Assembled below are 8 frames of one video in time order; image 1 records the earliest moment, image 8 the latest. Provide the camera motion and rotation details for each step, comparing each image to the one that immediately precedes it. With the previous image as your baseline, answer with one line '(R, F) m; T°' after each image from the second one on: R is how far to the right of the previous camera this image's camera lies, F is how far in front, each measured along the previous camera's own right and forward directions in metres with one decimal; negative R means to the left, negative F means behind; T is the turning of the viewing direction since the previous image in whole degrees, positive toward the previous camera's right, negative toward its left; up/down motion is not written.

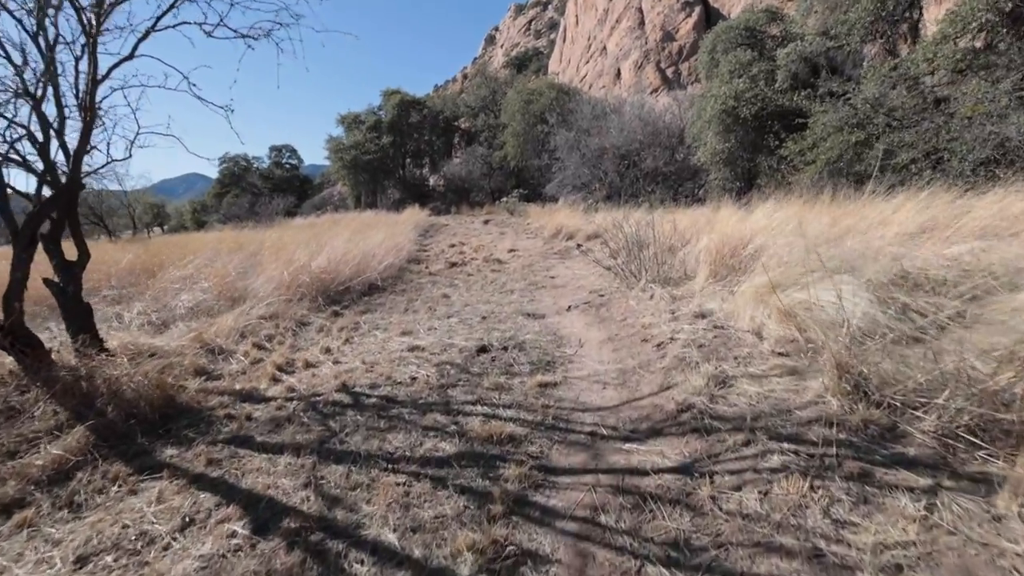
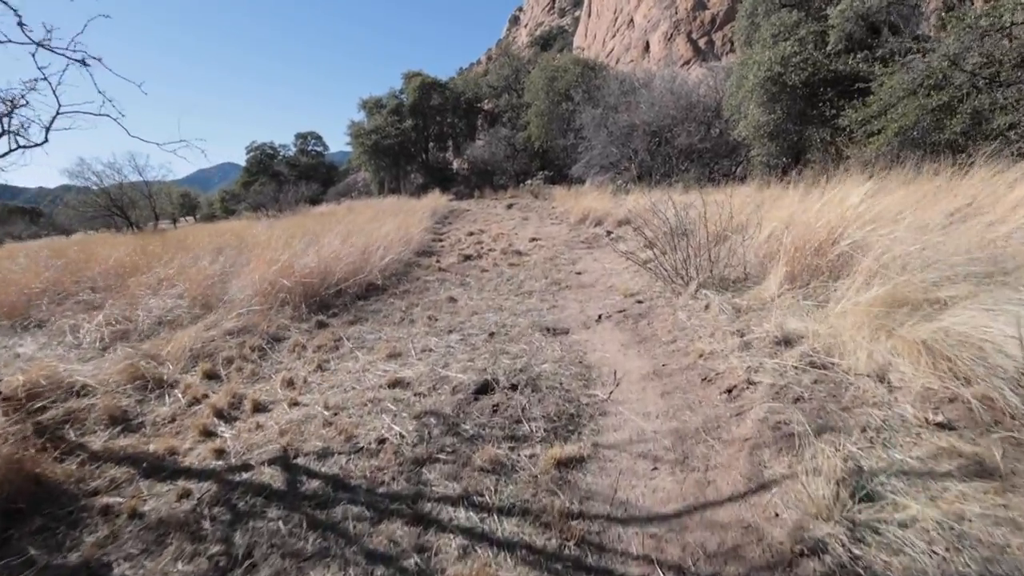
(+0.1, +0.9) m; -3°
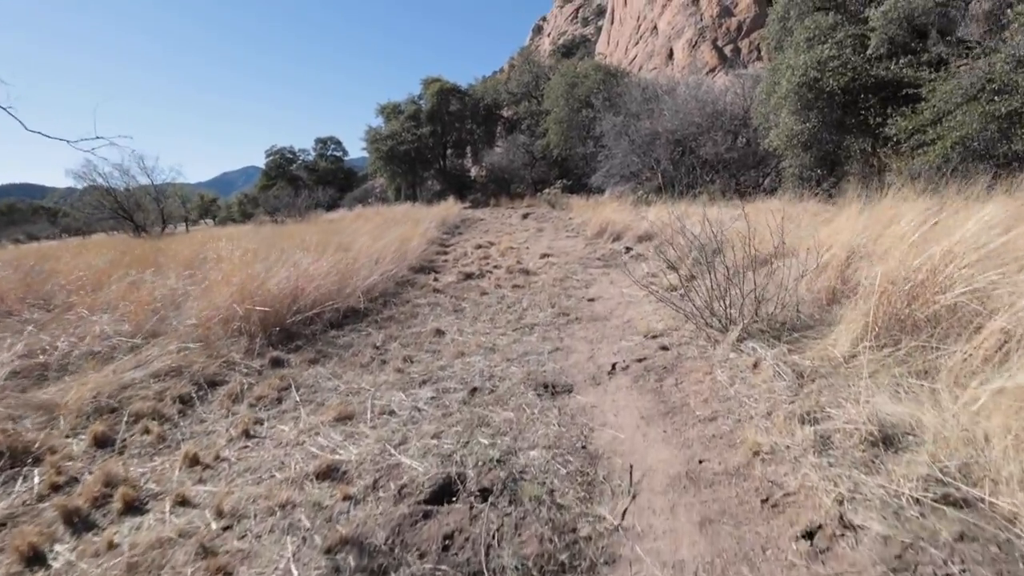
(+0.2, +0.7) m; -2°
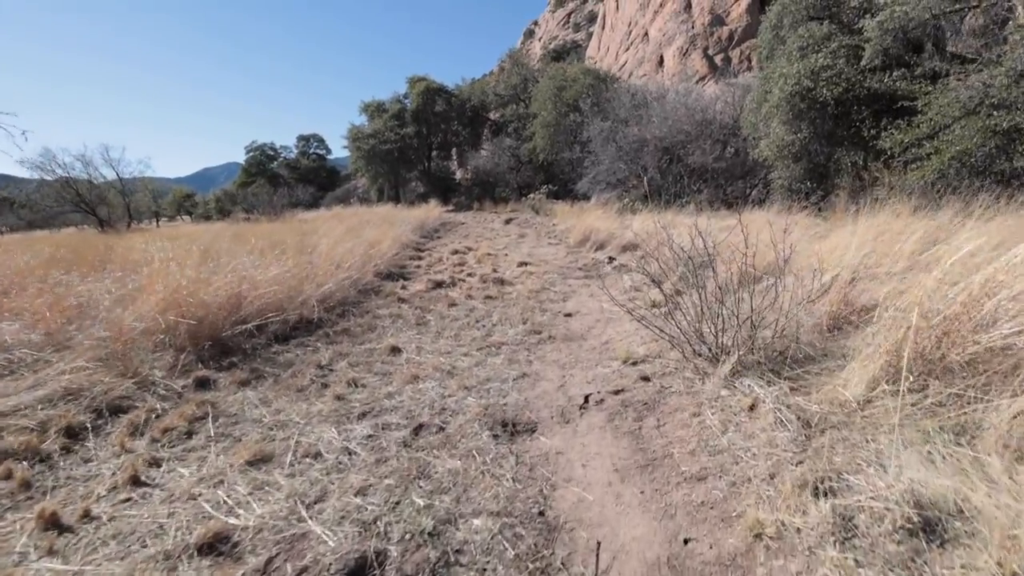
(+0.1, +0.4) m; +2°
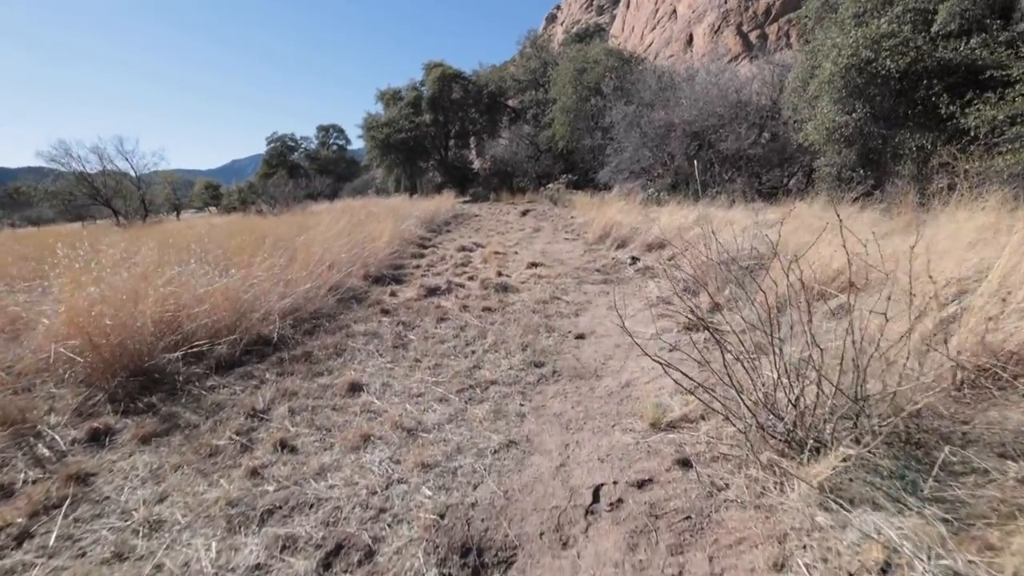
(+0.2, +0.8) m; -3°
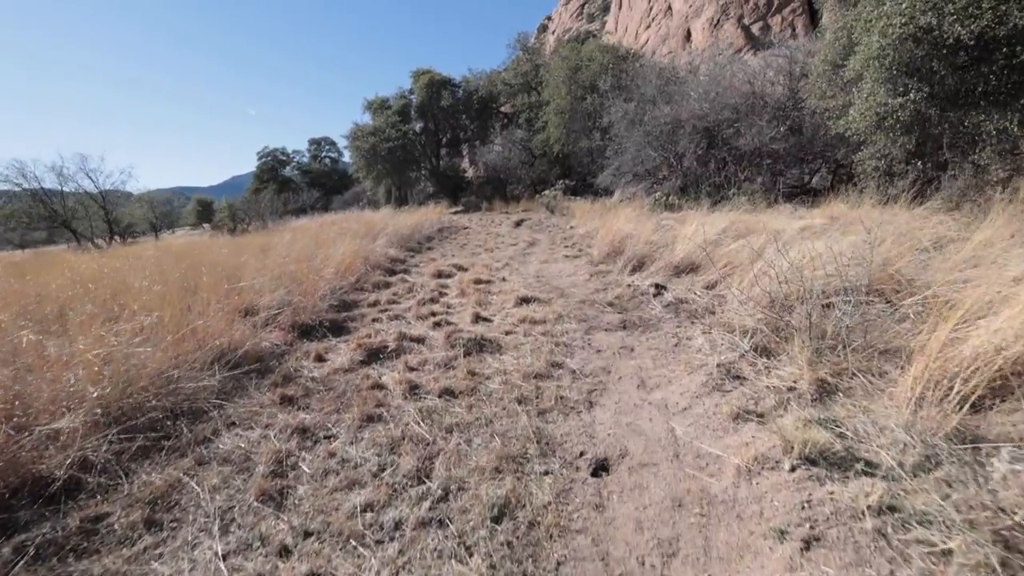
(+0.2, +1.5) m; 0°
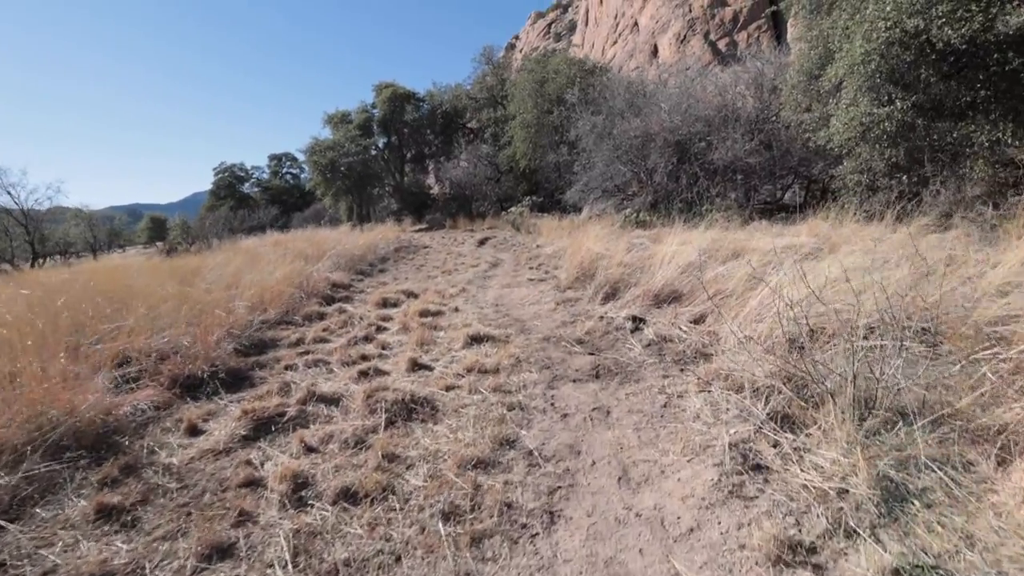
(+0.2, +0.8) m; +3°
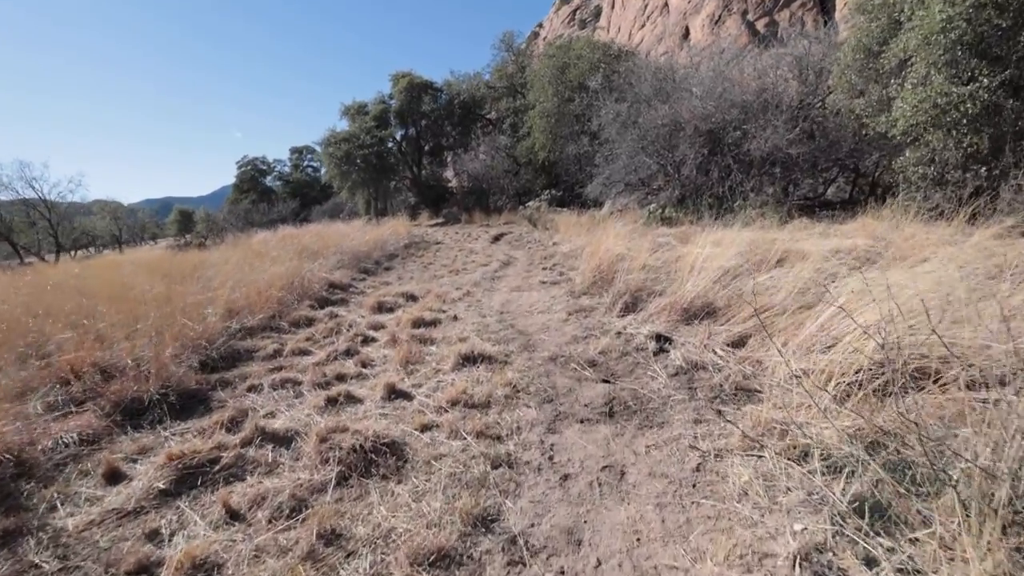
(+0.1, +0.6) m; -3°
